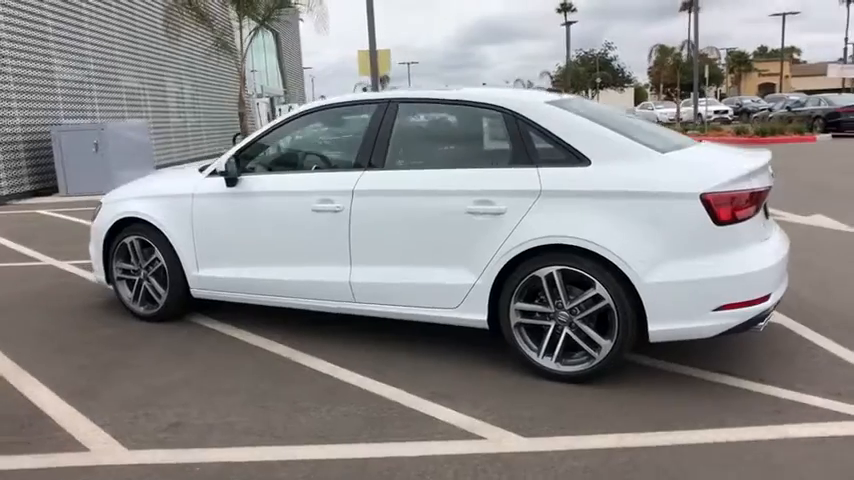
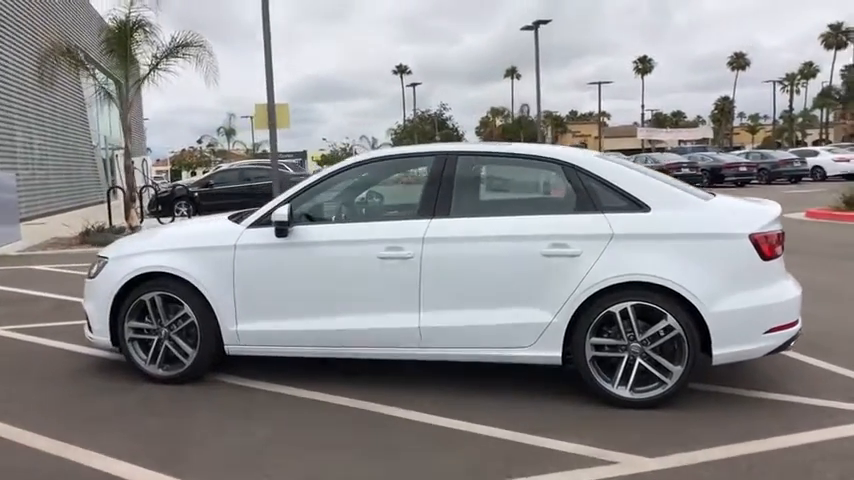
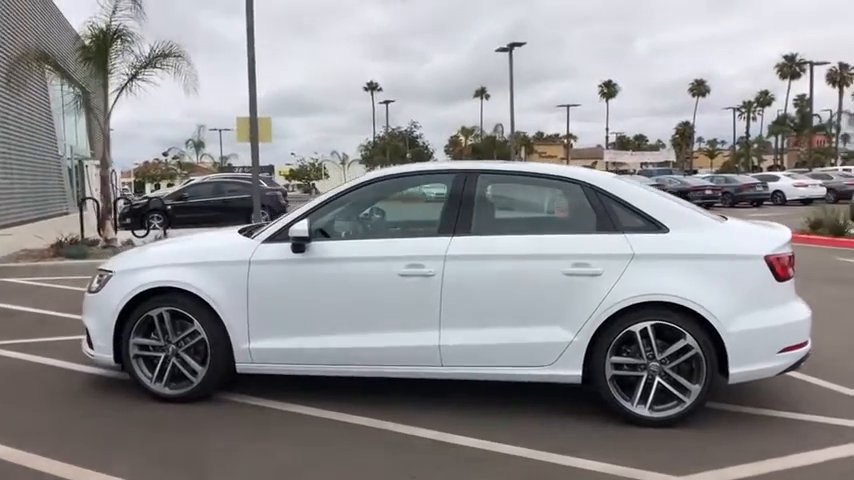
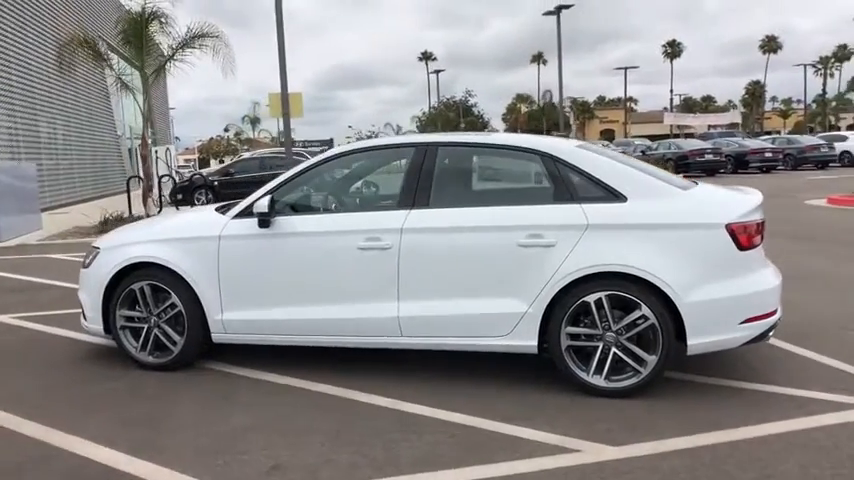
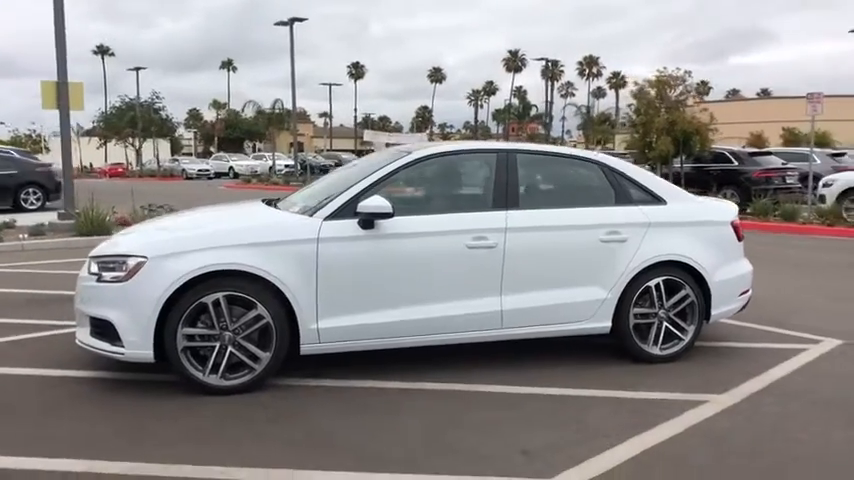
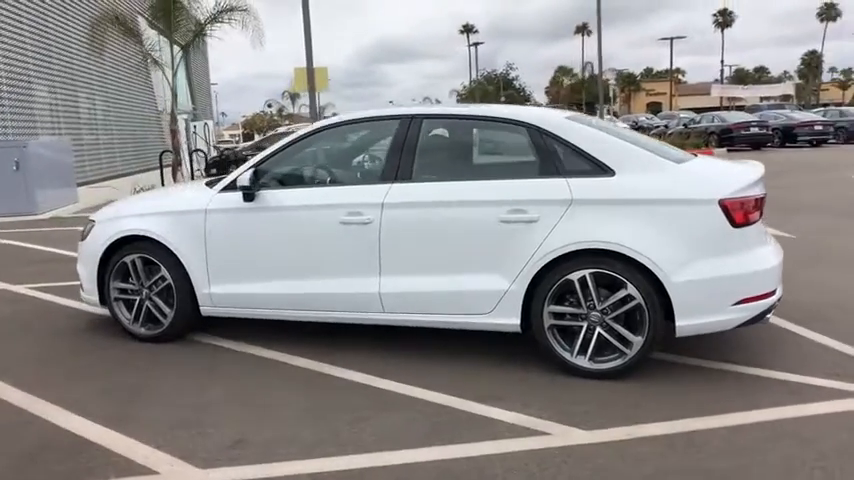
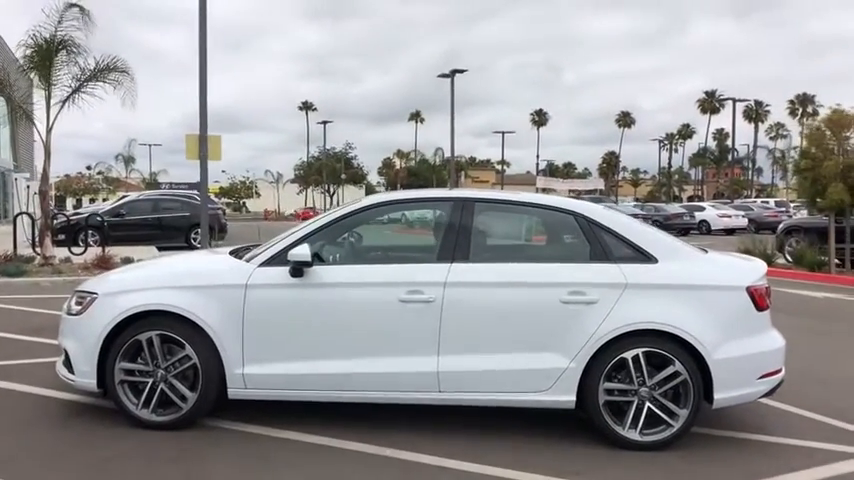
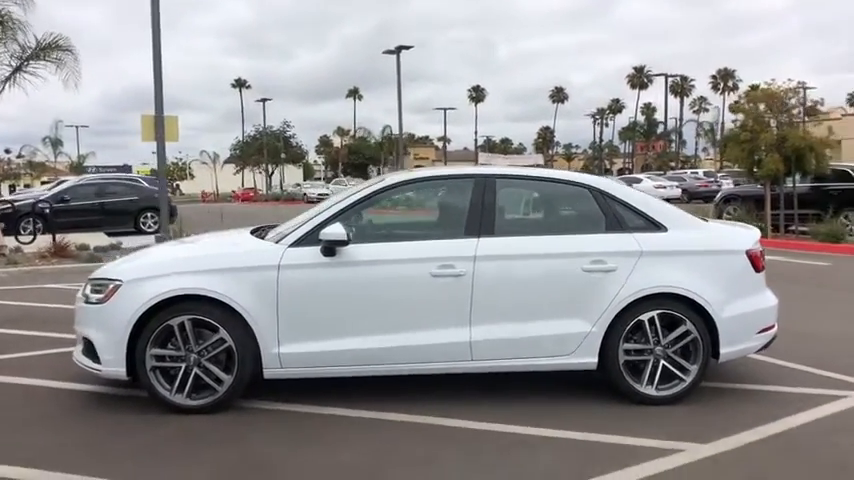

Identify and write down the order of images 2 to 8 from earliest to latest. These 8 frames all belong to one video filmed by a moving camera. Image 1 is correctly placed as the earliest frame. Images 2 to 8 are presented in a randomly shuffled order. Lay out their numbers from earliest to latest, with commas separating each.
6, 4, 2, 3, 7, 8, 5
